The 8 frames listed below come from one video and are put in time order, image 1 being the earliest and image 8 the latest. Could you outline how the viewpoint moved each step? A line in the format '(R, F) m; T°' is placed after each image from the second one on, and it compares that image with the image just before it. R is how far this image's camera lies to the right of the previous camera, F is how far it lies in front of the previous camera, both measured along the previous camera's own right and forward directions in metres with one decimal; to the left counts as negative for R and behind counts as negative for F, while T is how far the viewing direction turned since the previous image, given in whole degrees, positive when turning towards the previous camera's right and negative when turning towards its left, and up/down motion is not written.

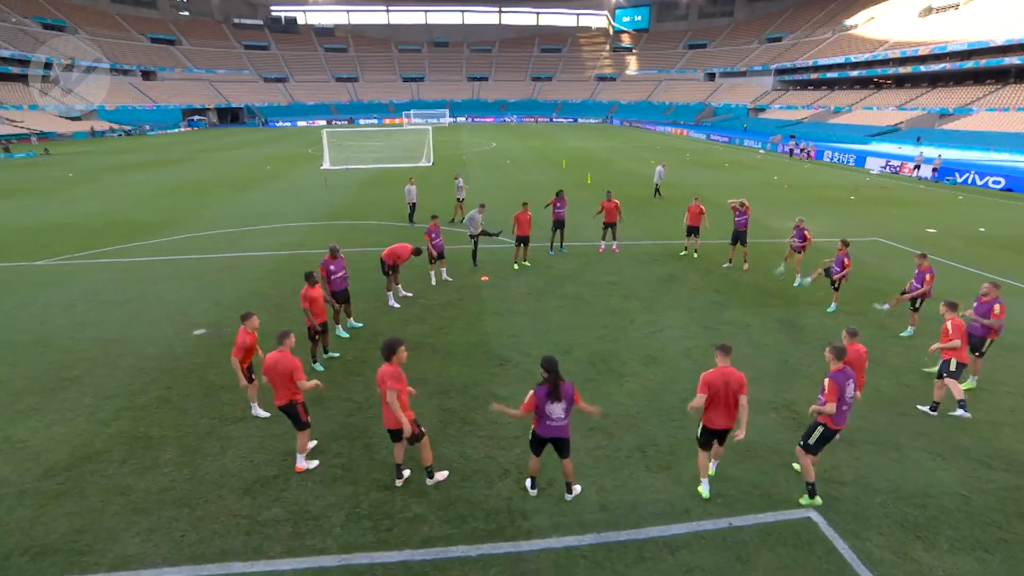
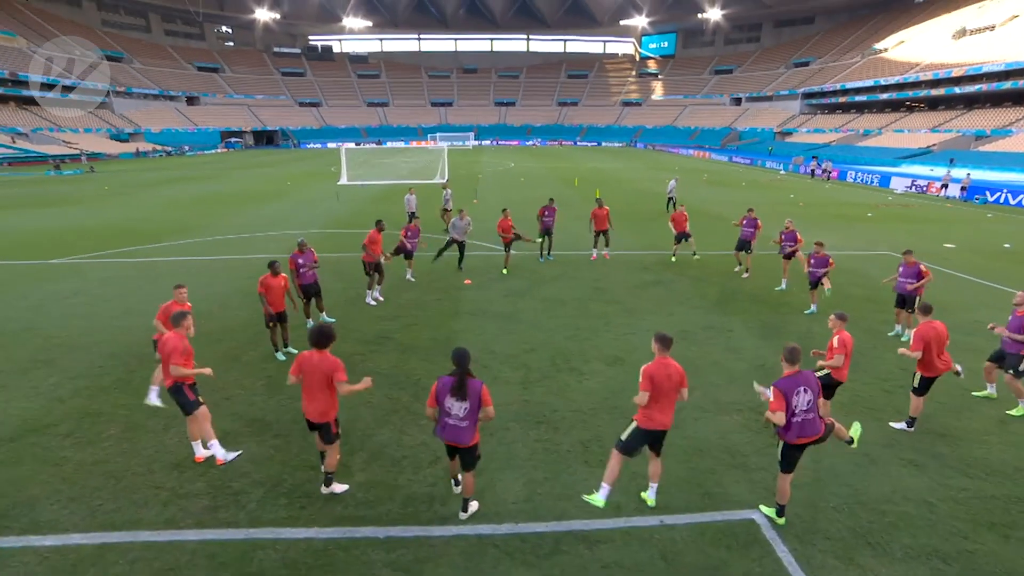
(+1.2, +0.2) m; -3°
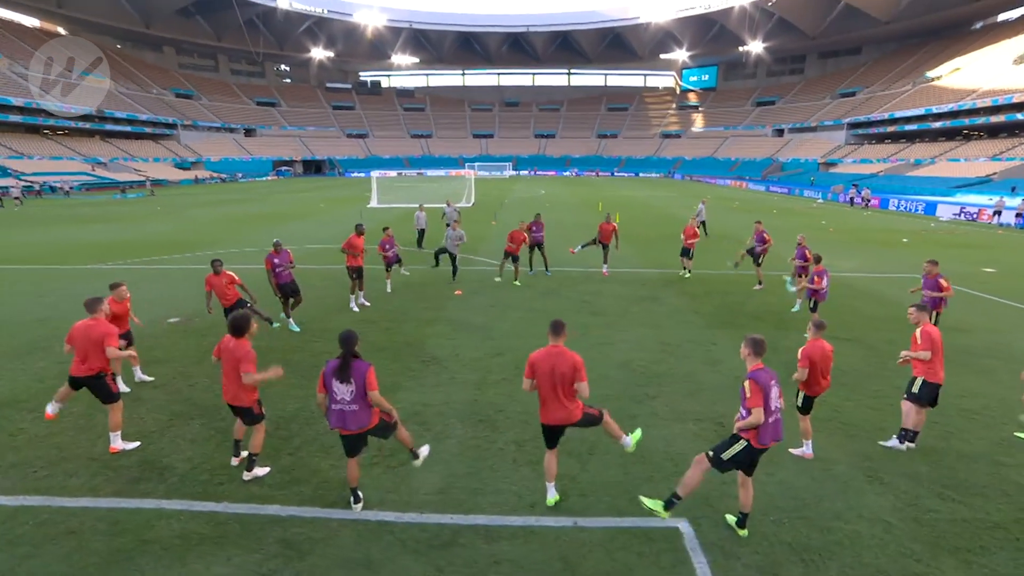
(+1.4, +0.2) m; -5°
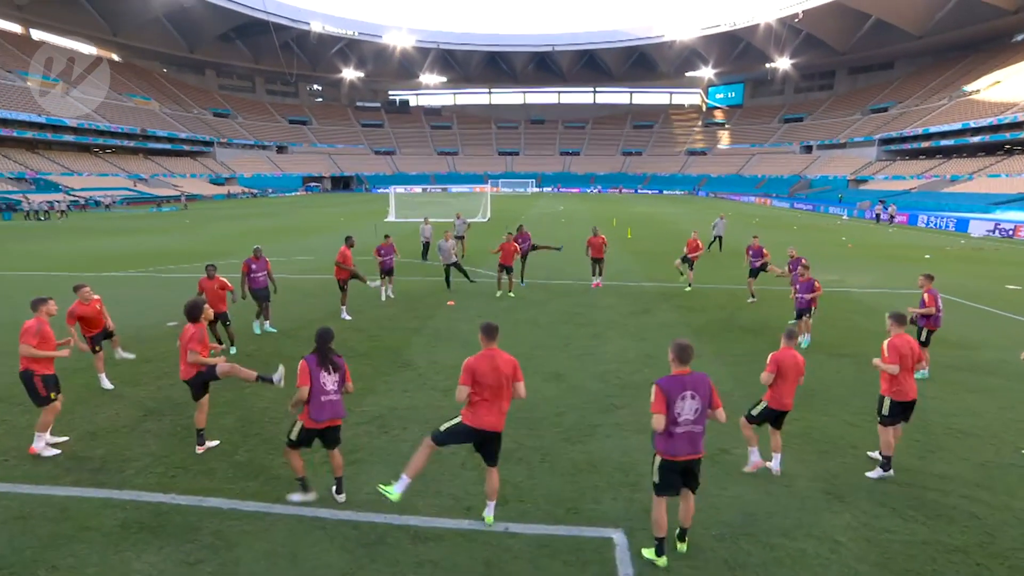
(+1.0, 0.0) m; -3°
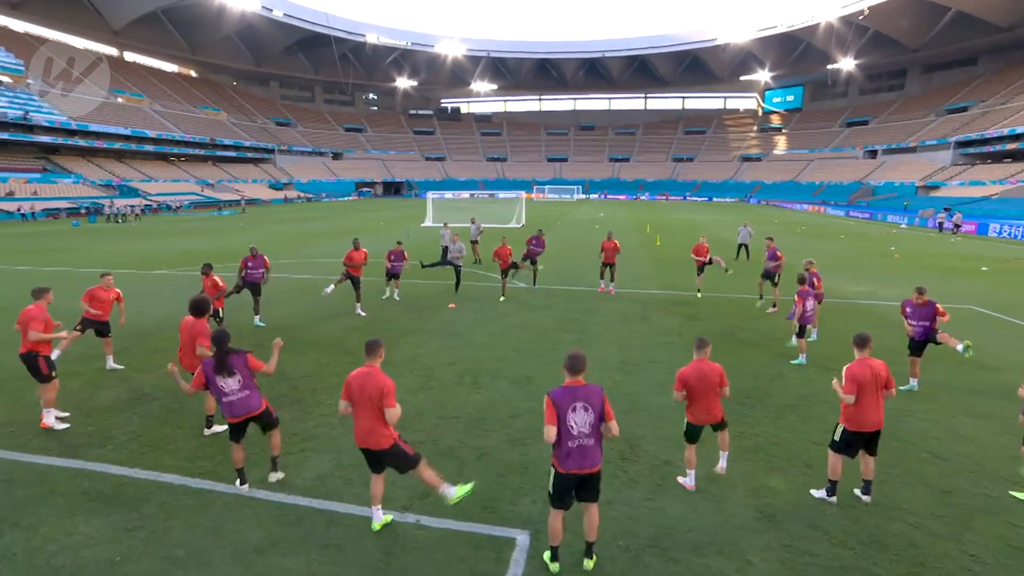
(+1.5, -0.1) m; -6°
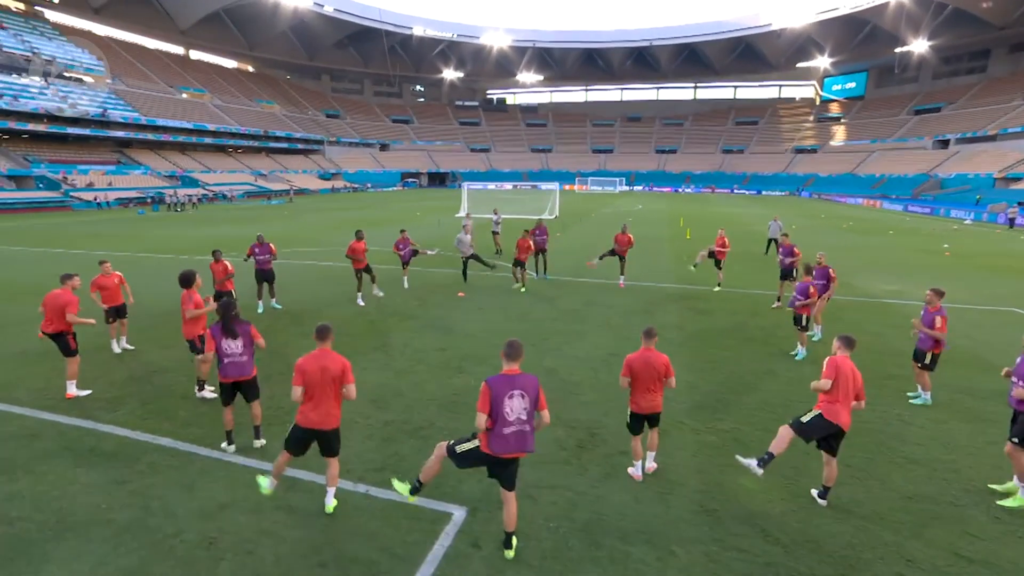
(+1.1, -0.2) m; -5°
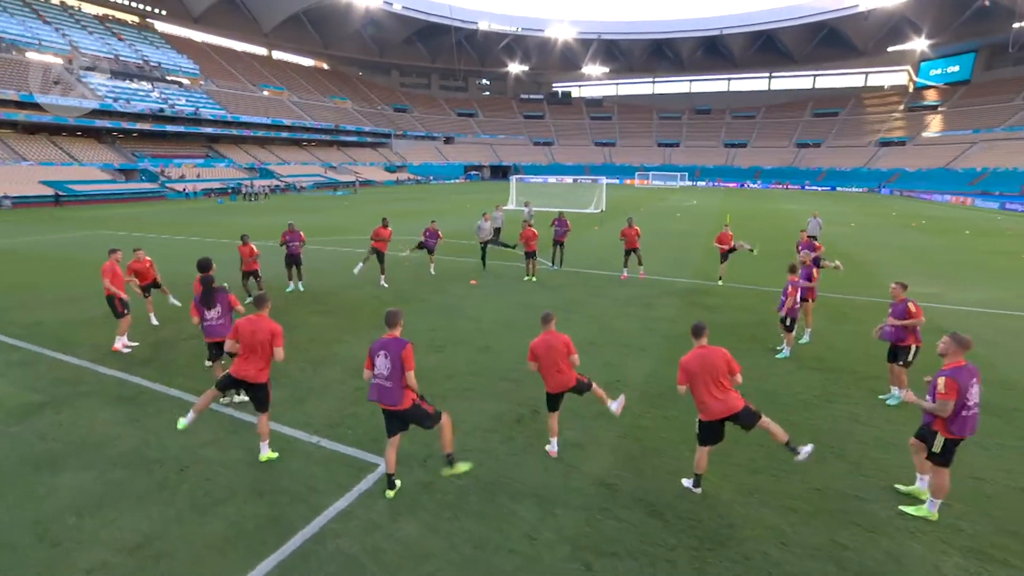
(+1.7, -0.5) m; -8°
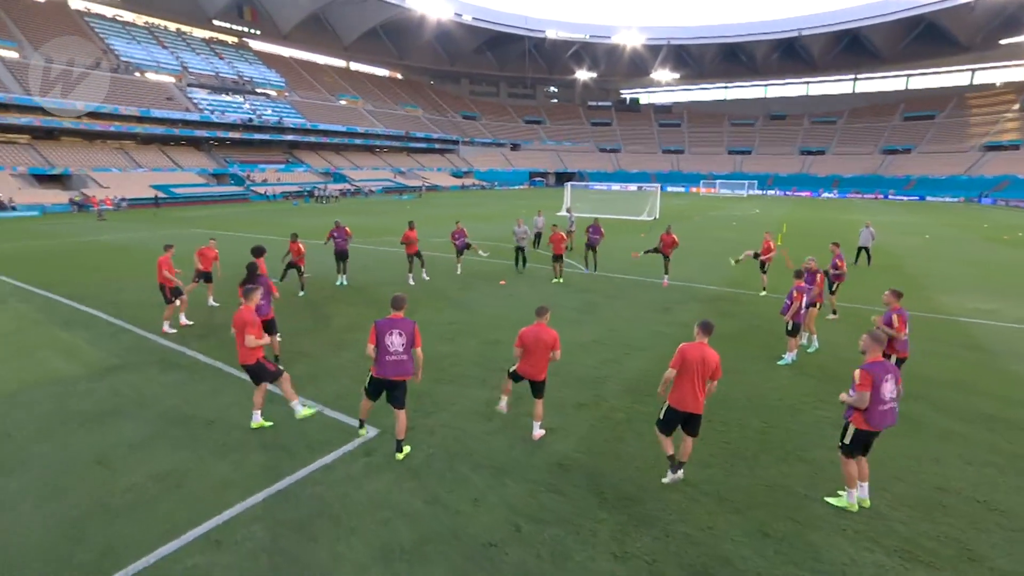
(+1.3, -0.6) m; -8°
